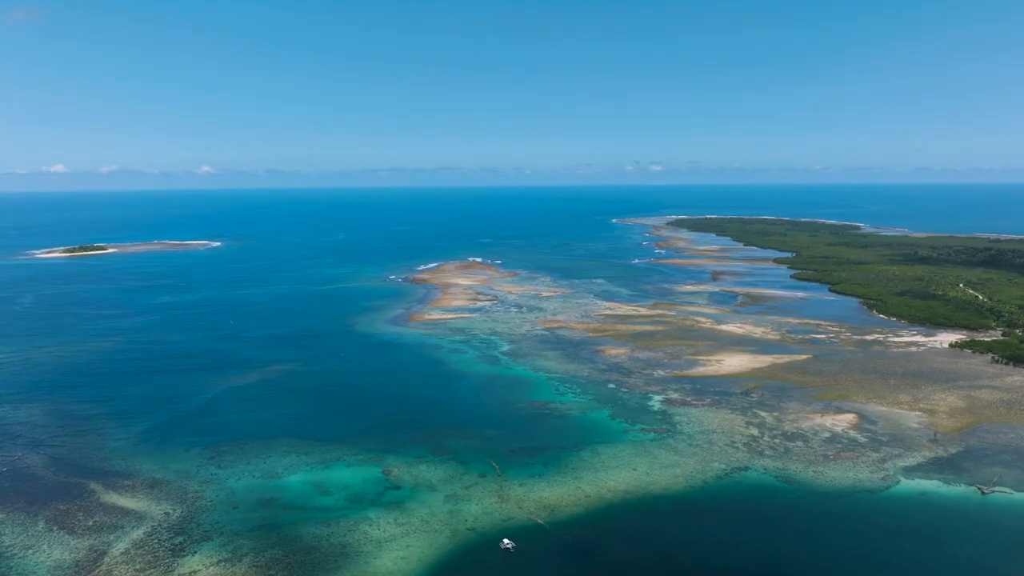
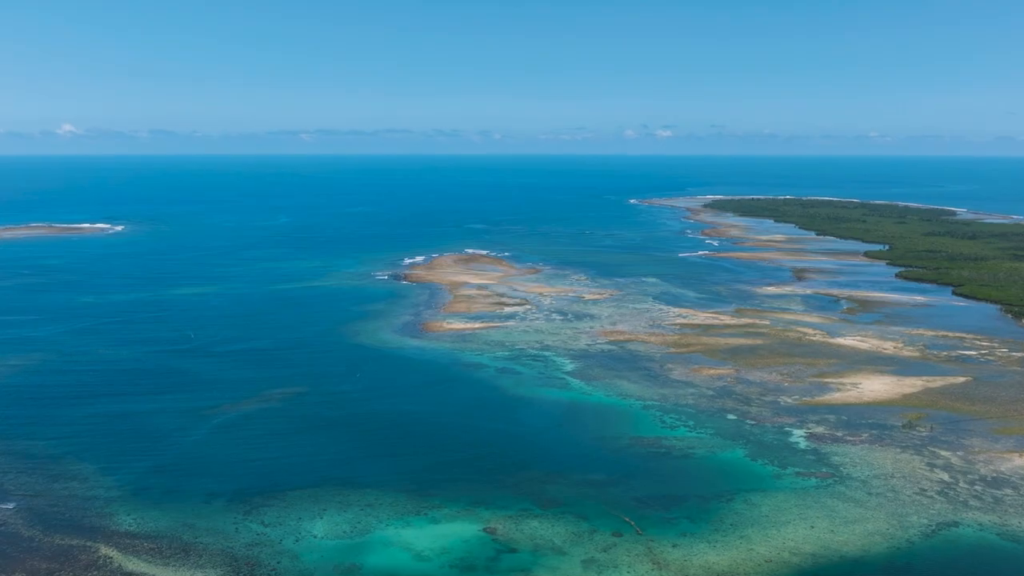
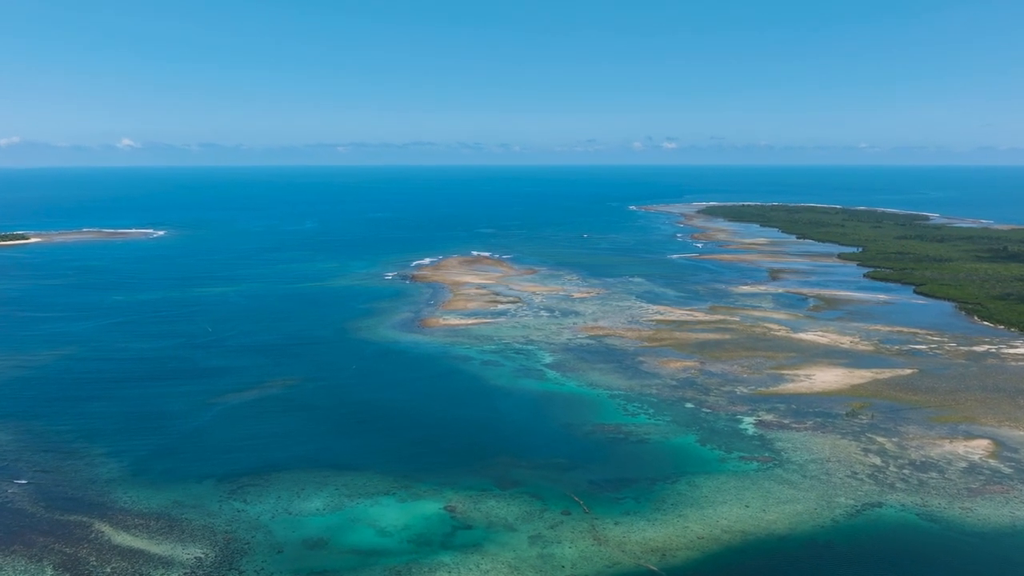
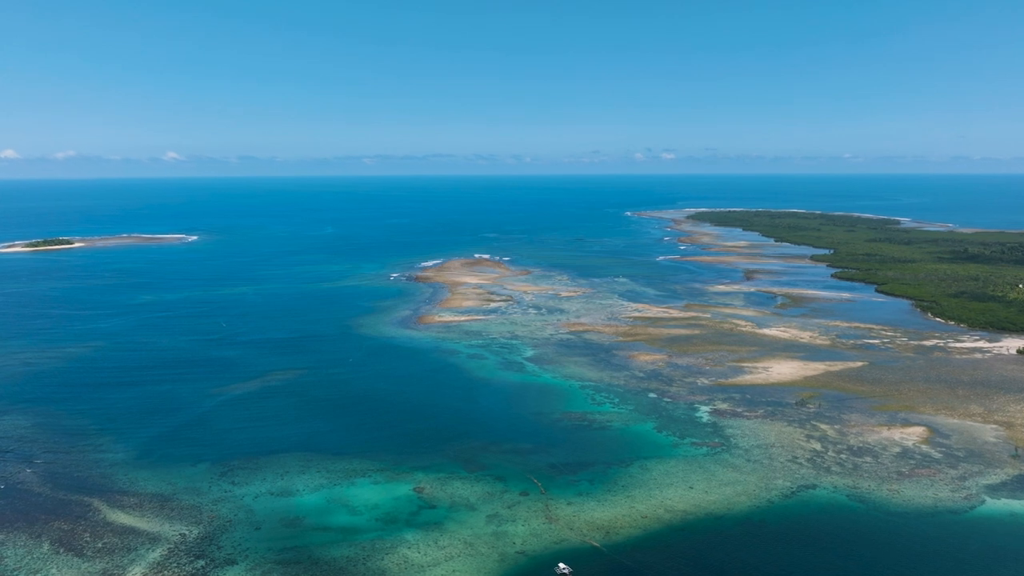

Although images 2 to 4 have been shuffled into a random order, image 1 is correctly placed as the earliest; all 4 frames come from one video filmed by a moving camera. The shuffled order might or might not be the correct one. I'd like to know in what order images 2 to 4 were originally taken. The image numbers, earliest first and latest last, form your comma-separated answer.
4, 3, 2
